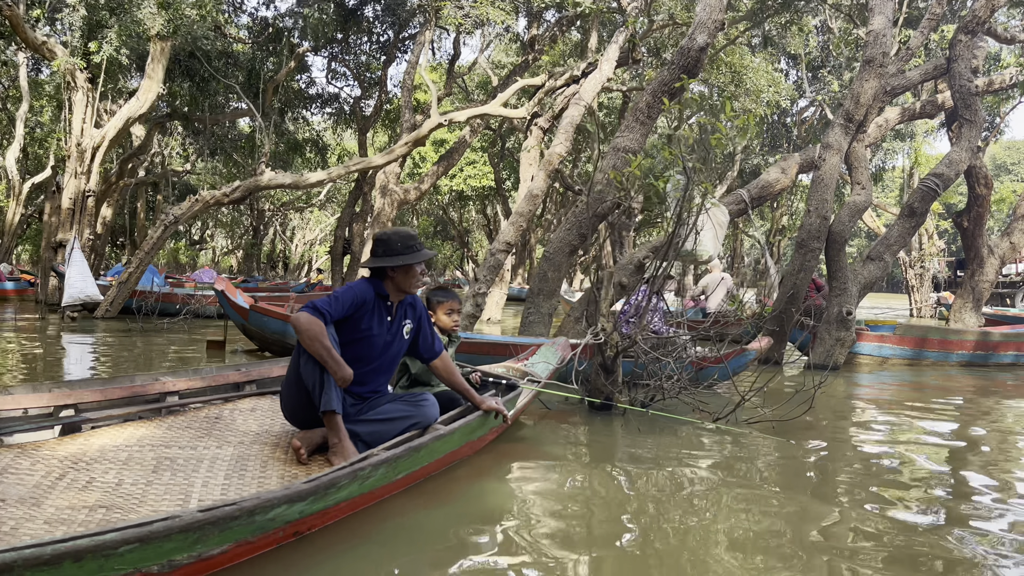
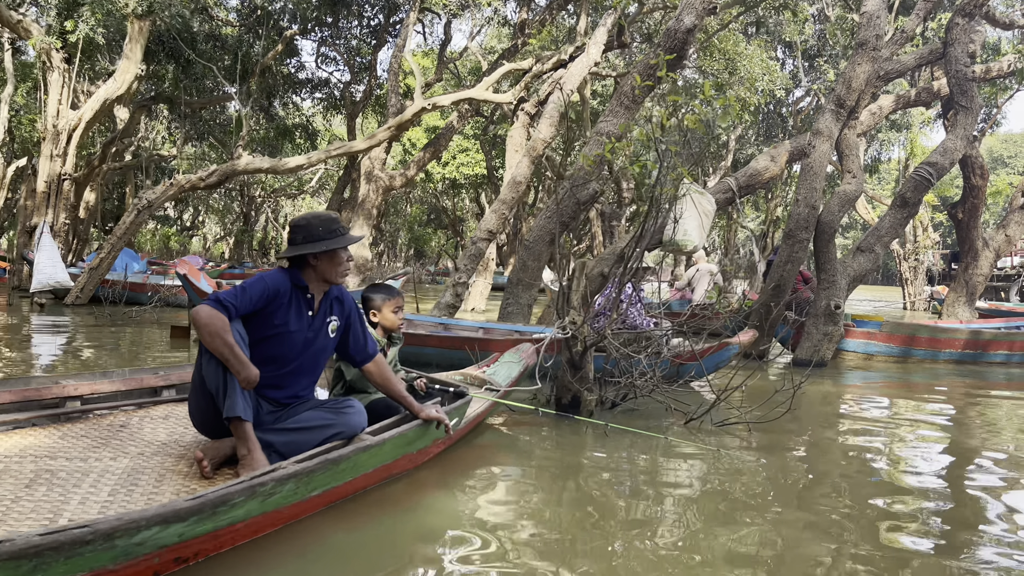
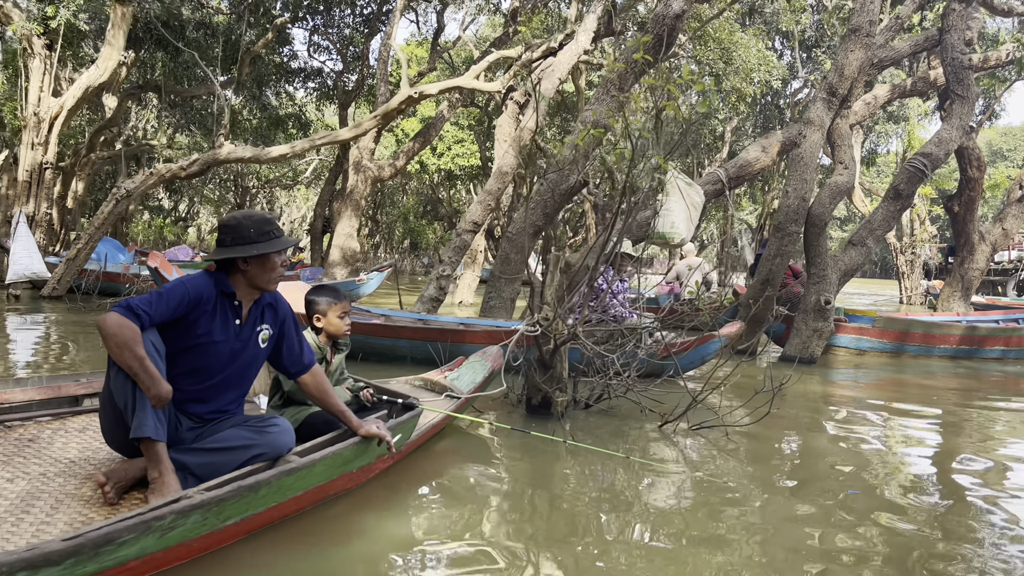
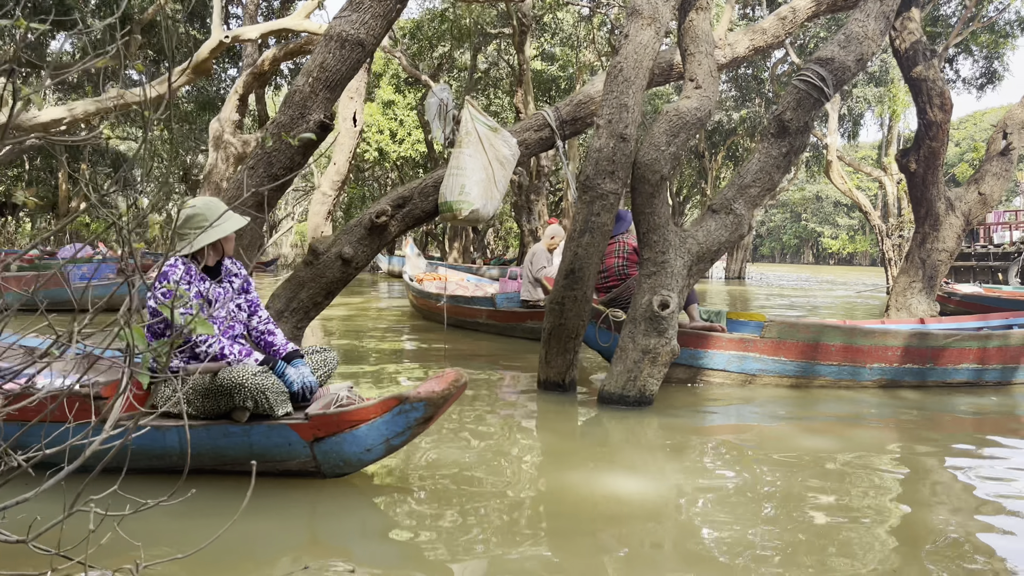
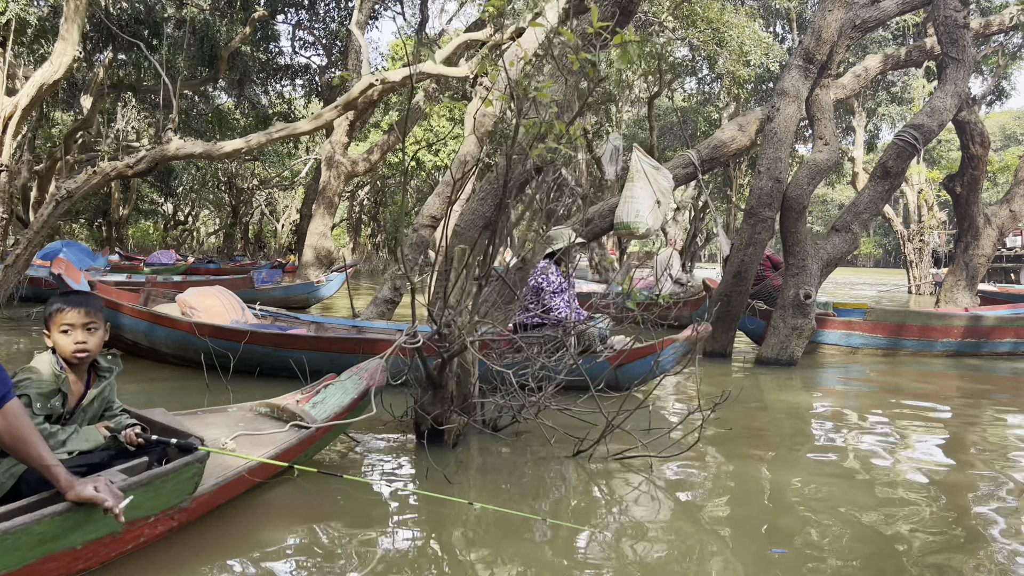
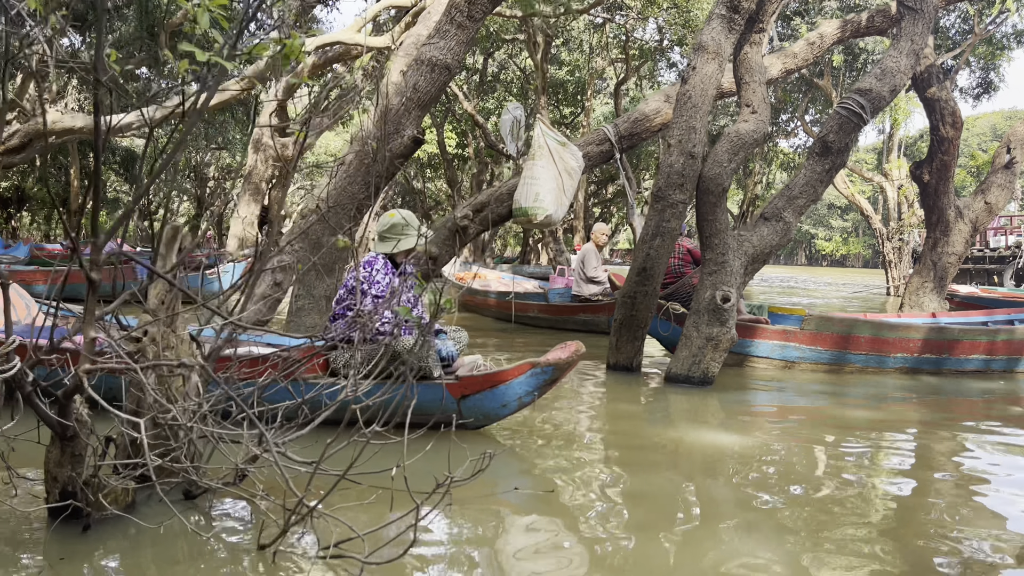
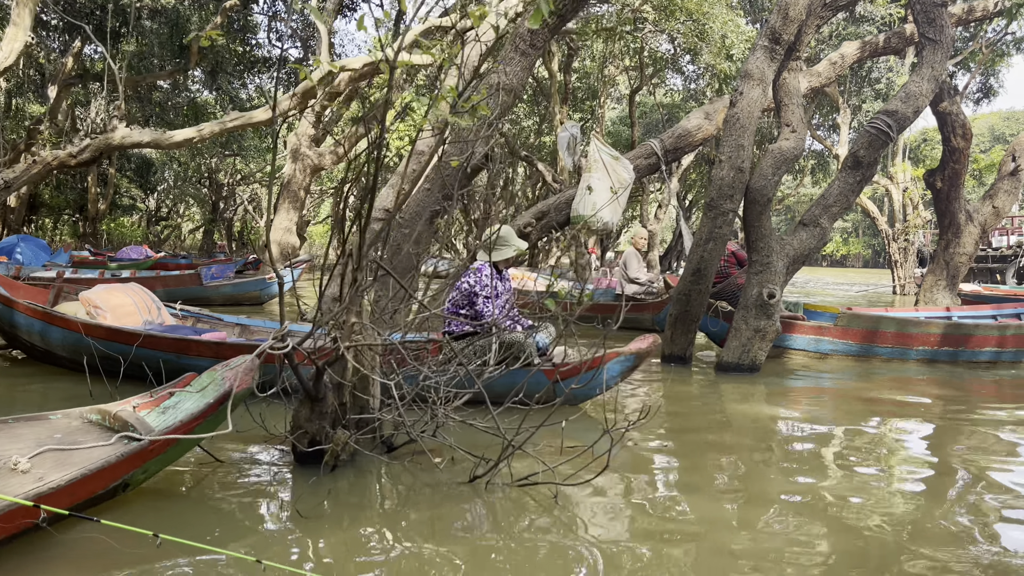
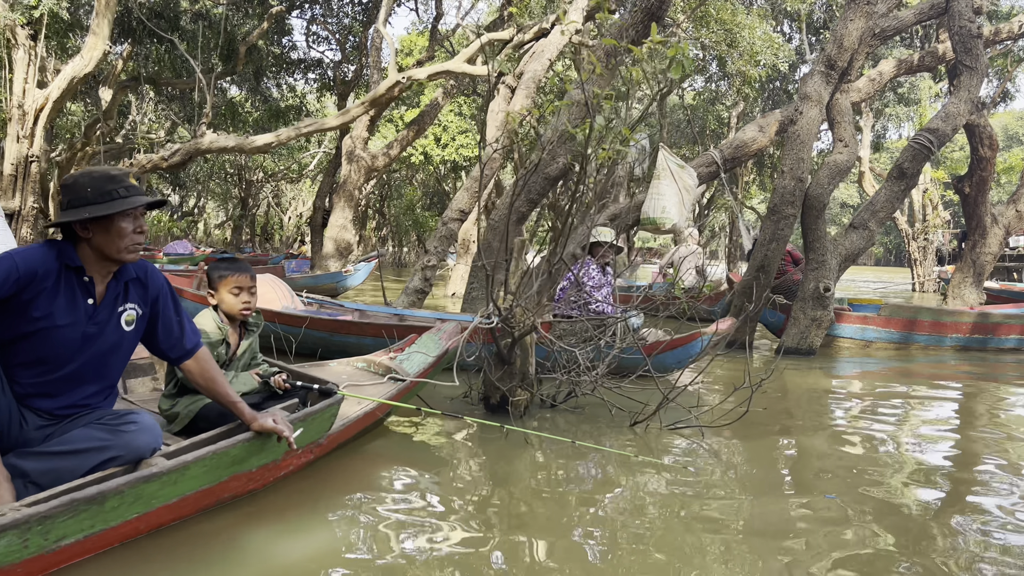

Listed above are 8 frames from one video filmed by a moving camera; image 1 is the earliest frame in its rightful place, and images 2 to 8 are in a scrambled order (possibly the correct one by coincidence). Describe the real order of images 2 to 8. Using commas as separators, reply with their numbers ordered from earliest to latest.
2, 3, 8, 5, 7, 6, 4
